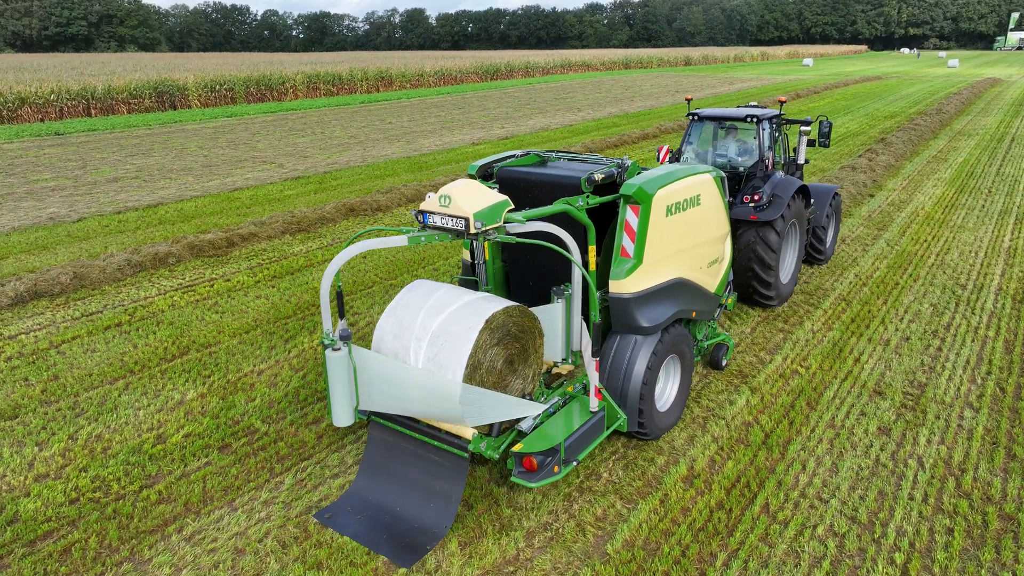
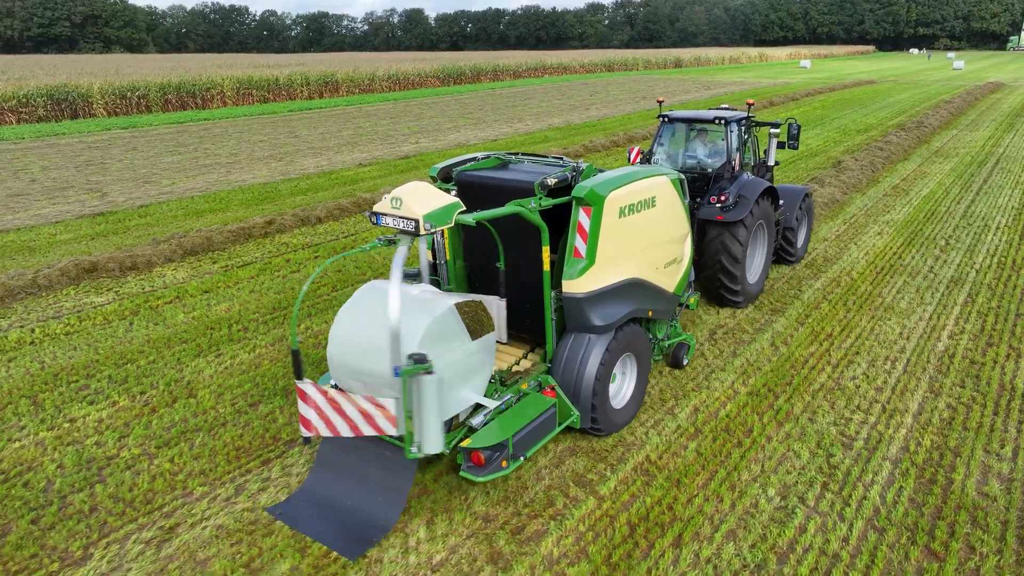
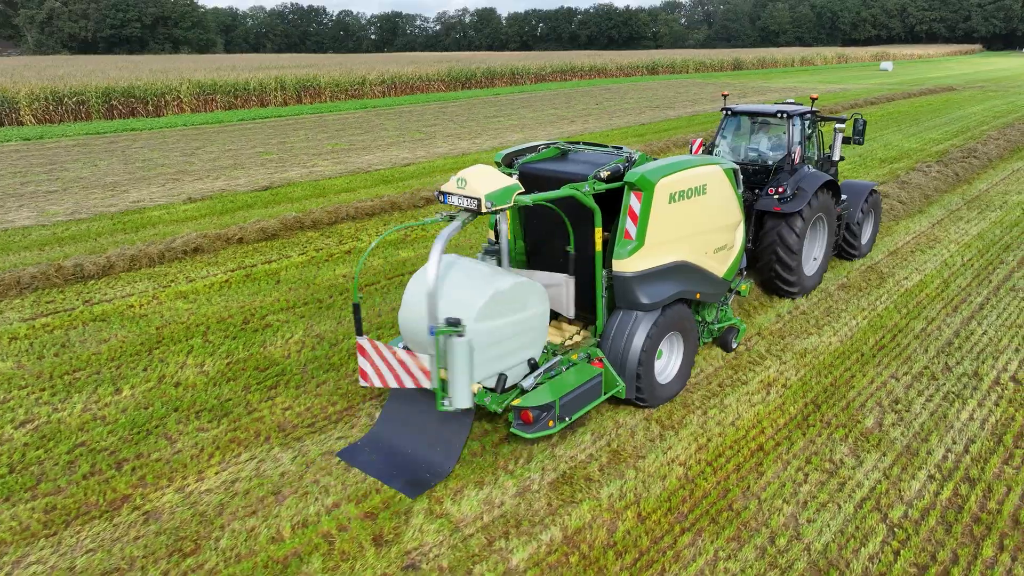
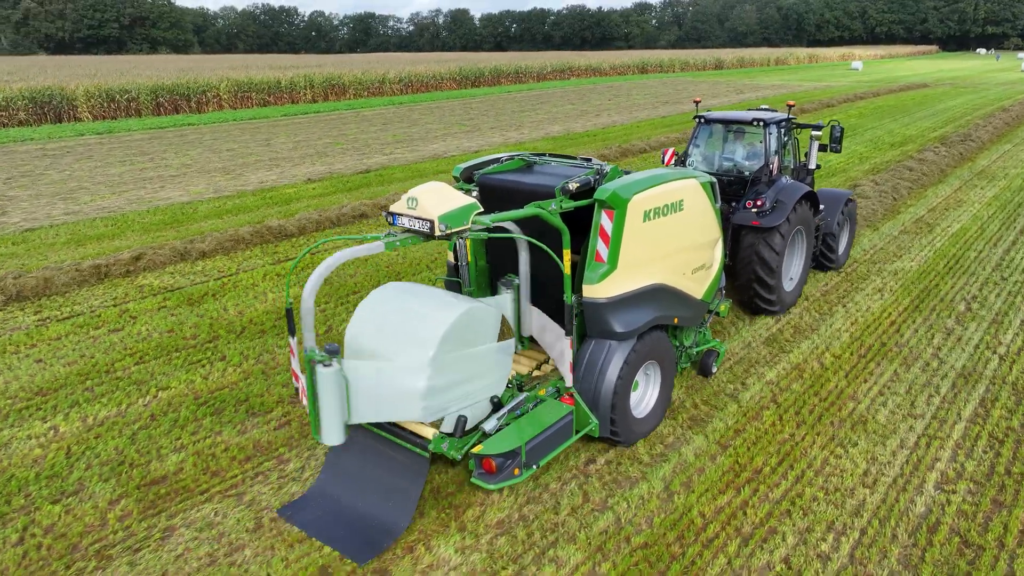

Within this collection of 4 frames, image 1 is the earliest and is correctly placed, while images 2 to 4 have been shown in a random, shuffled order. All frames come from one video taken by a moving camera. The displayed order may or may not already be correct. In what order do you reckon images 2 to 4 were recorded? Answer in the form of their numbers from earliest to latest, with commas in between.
2, 4, 3
